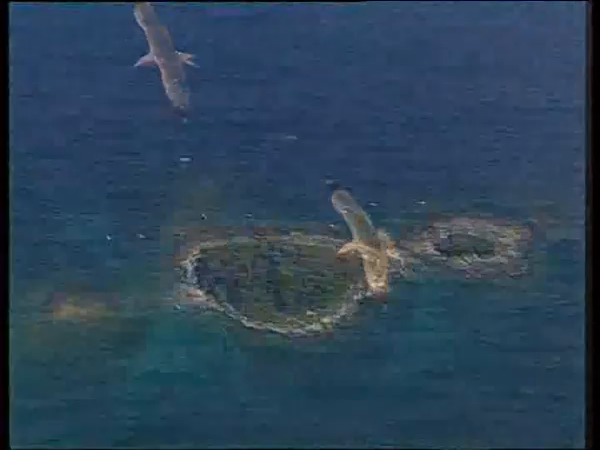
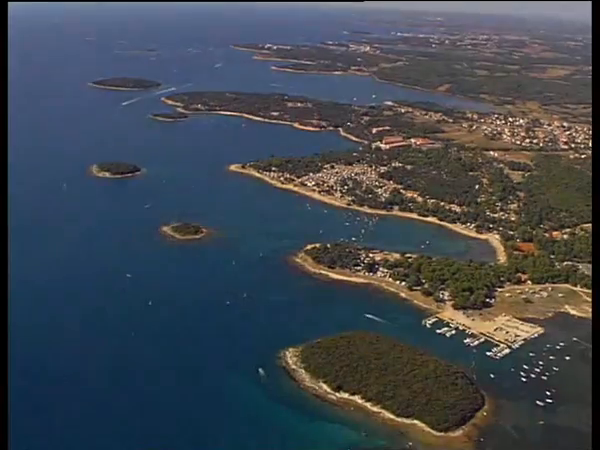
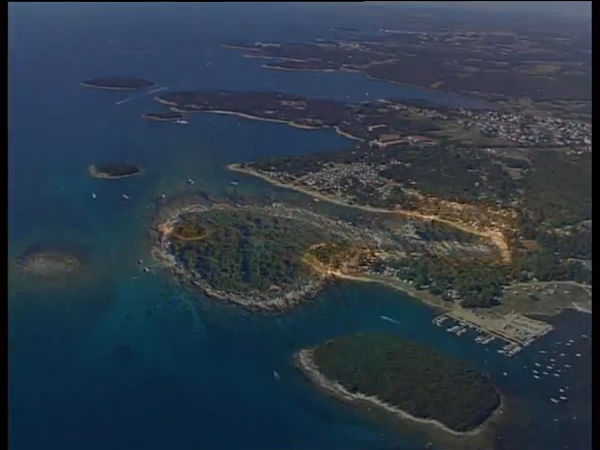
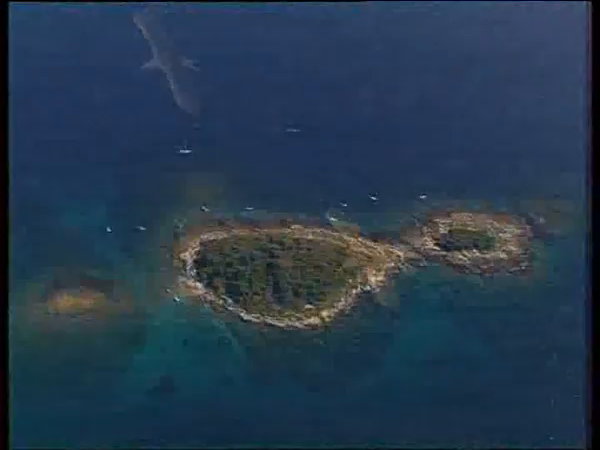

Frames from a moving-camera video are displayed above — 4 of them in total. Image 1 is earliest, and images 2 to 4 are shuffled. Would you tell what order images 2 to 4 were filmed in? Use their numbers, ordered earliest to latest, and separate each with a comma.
4, 3, 2
